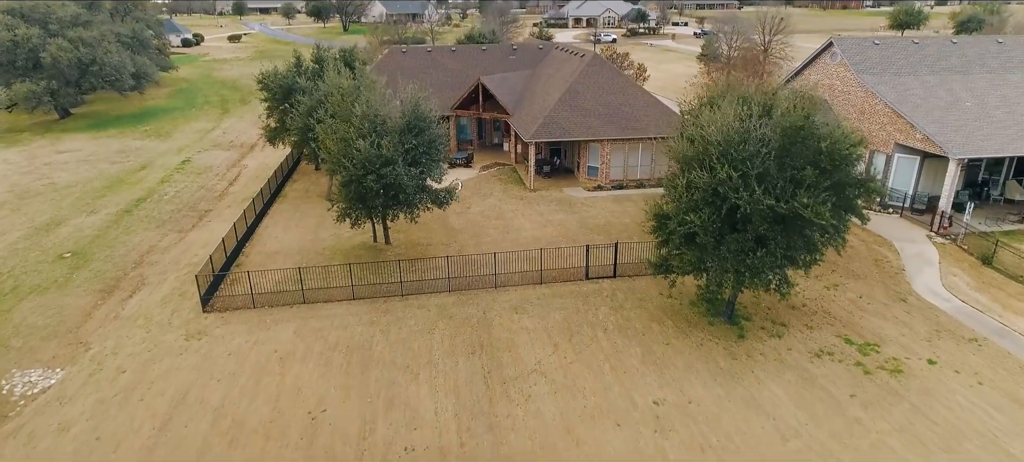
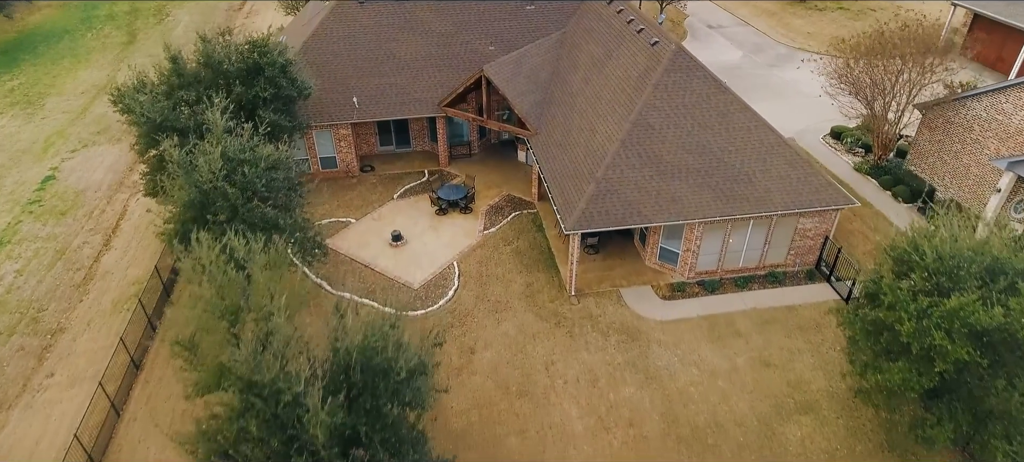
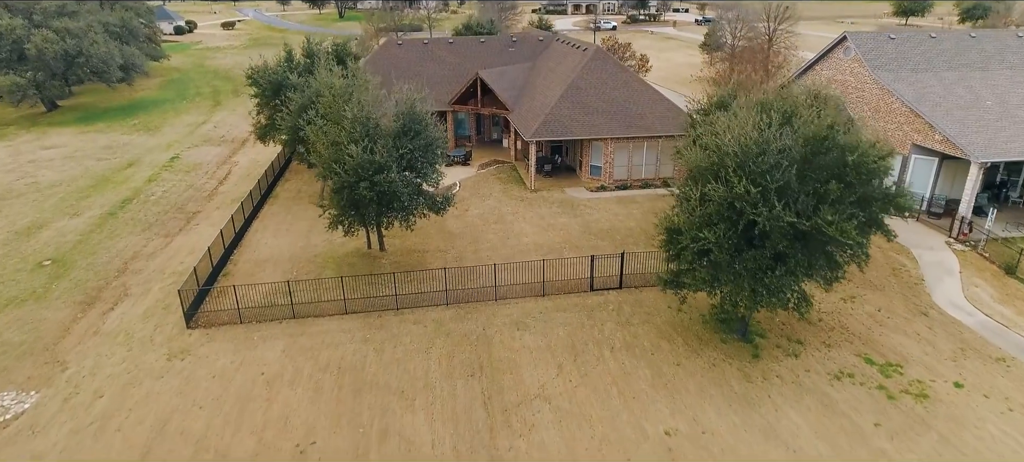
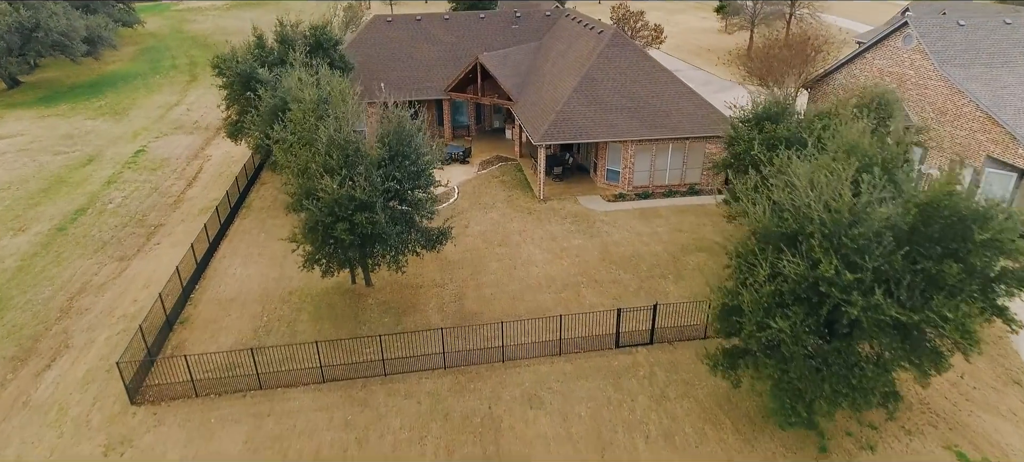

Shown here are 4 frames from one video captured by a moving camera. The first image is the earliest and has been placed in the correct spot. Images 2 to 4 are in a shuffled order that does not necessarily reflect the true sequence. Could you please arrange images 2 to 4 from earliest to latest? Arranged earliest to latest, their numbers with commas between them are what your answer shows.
3, 4, 2
